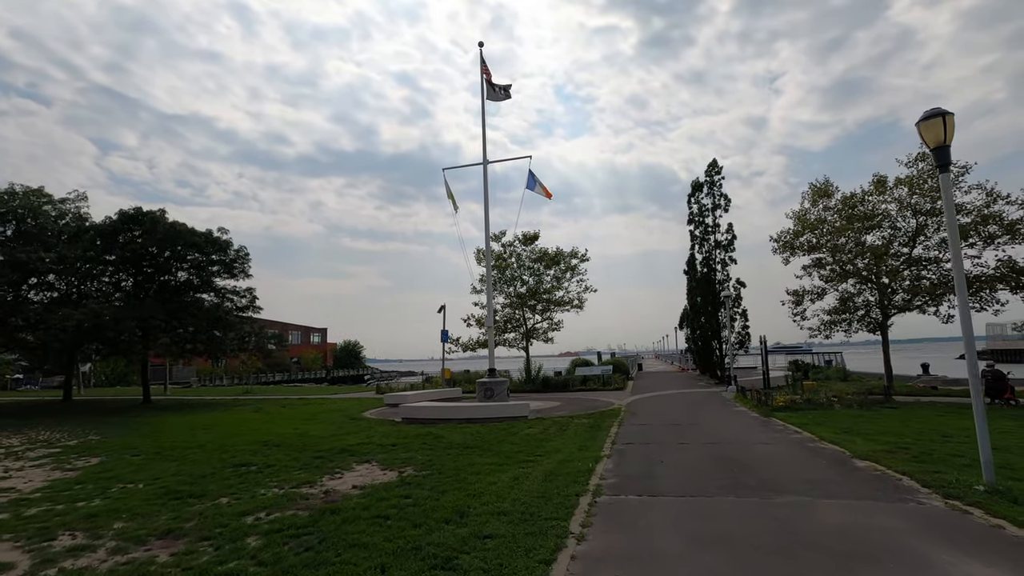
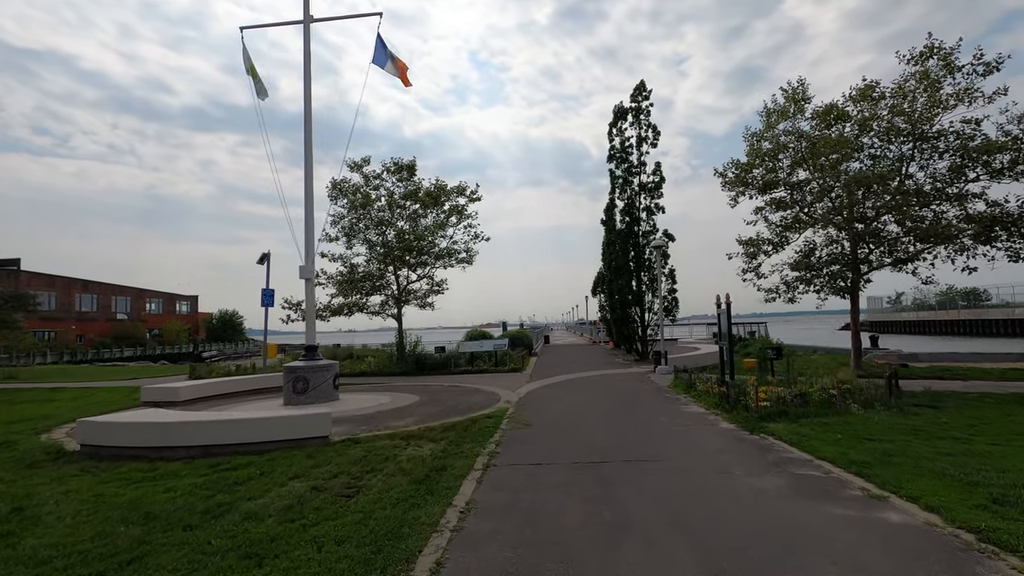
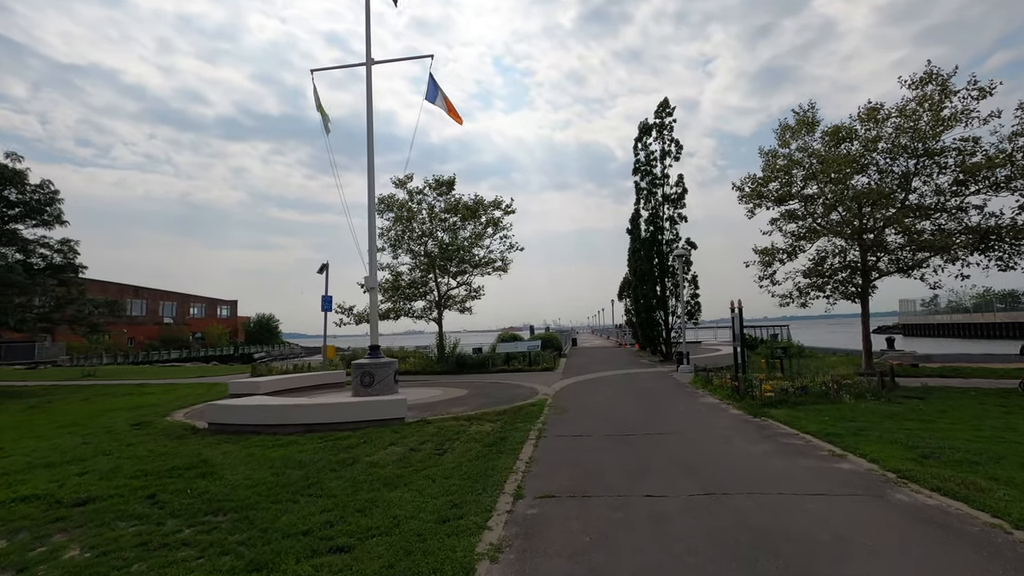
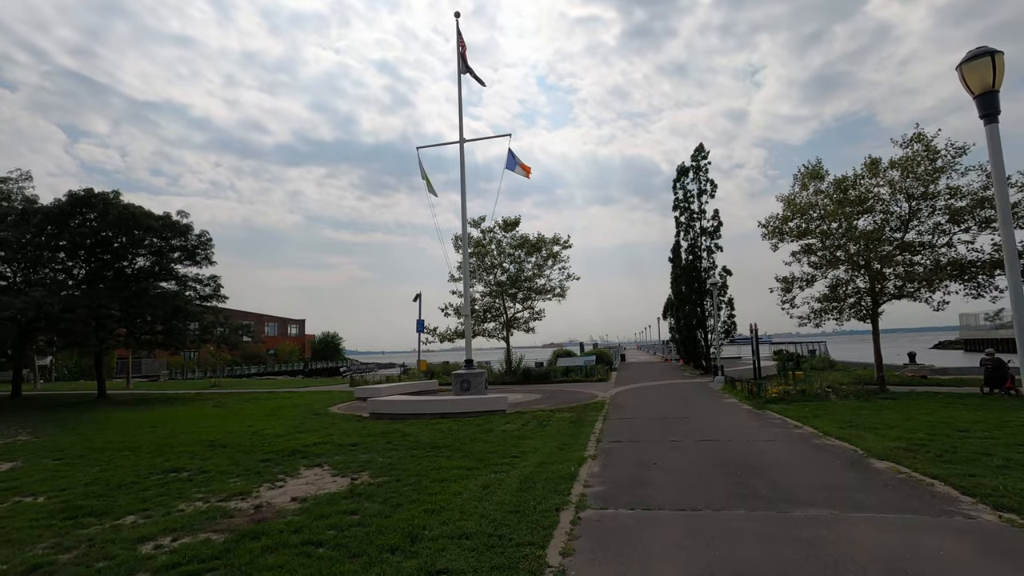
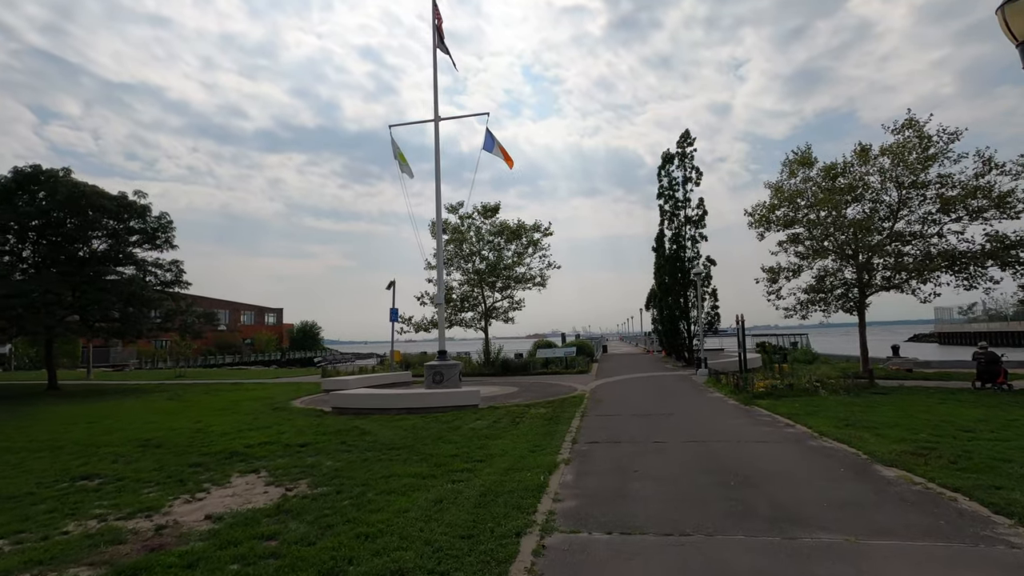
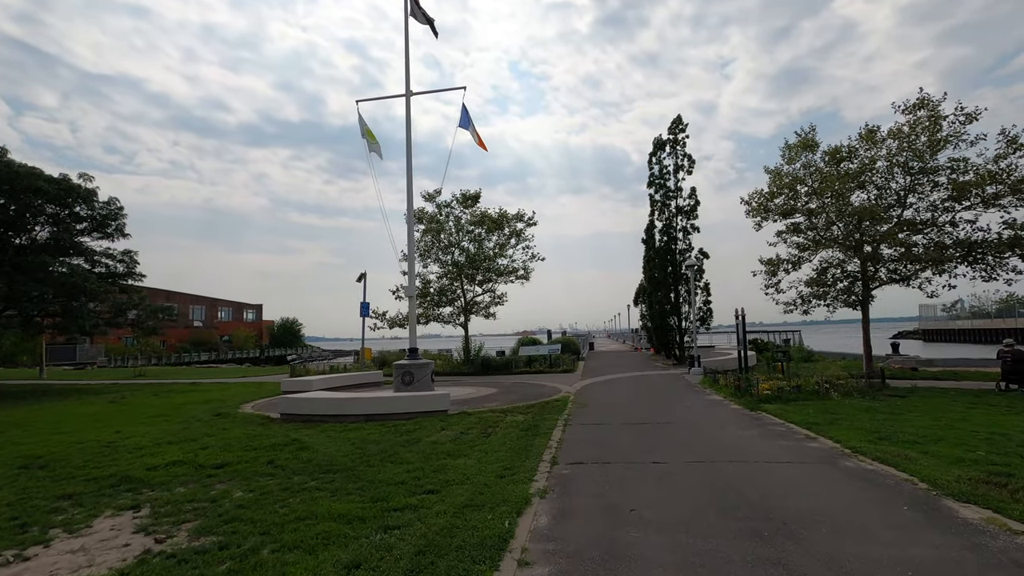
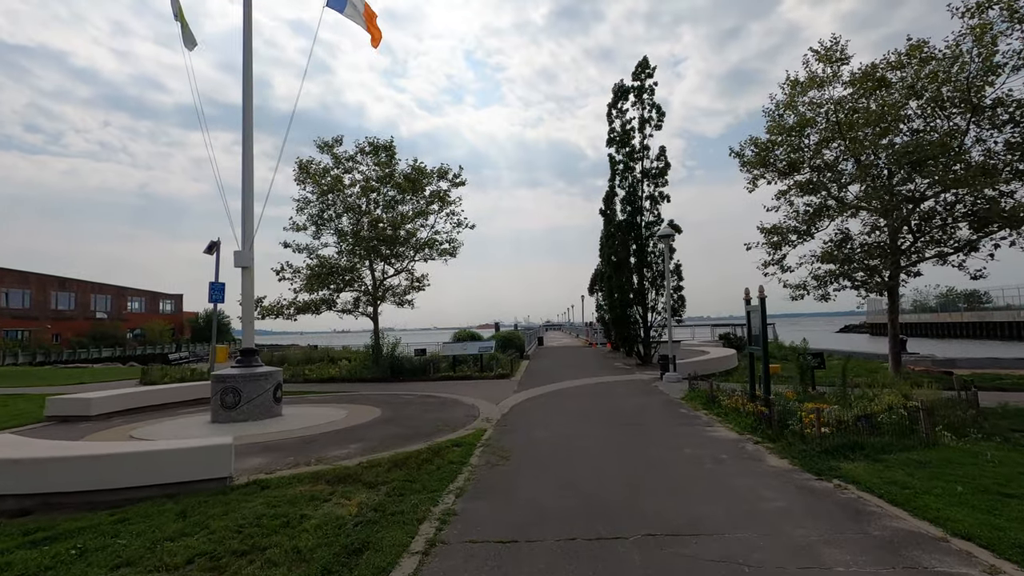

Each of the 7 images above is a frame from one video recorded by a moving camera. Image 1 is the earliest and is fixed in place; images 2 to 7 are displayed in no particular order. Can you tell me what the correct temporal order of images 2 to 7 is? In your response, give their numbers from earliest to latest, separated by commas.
4, 5, 6, 3, 2, 7
